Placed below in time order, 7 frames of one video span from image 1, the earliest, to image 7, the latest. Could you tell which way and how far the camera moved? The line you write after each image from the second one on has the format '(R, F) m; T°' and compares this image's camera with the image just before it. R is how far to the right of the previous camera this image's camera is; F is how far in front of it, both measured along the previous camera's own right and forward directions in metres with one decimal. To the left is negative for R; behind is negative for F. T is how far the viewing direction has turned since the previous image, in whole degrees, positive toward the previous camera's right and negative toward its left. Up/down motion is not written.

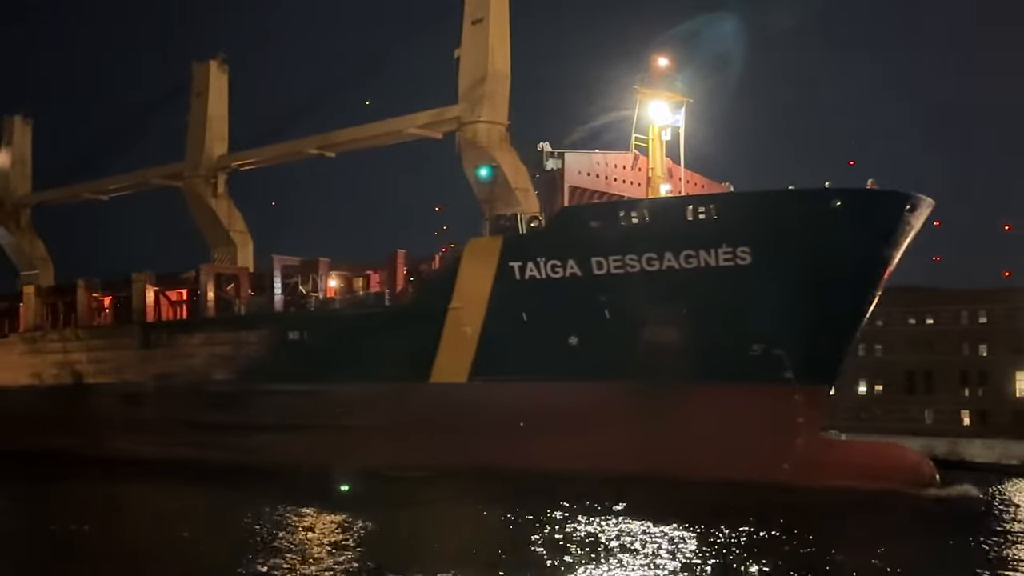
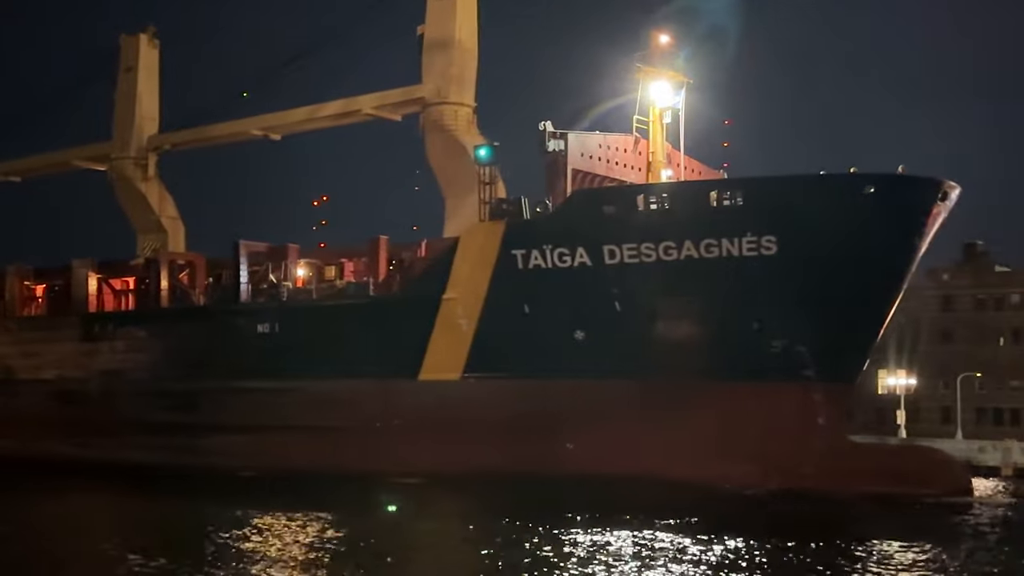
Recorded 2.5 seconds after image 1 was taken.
(-0.9, +0.9) m; +5°
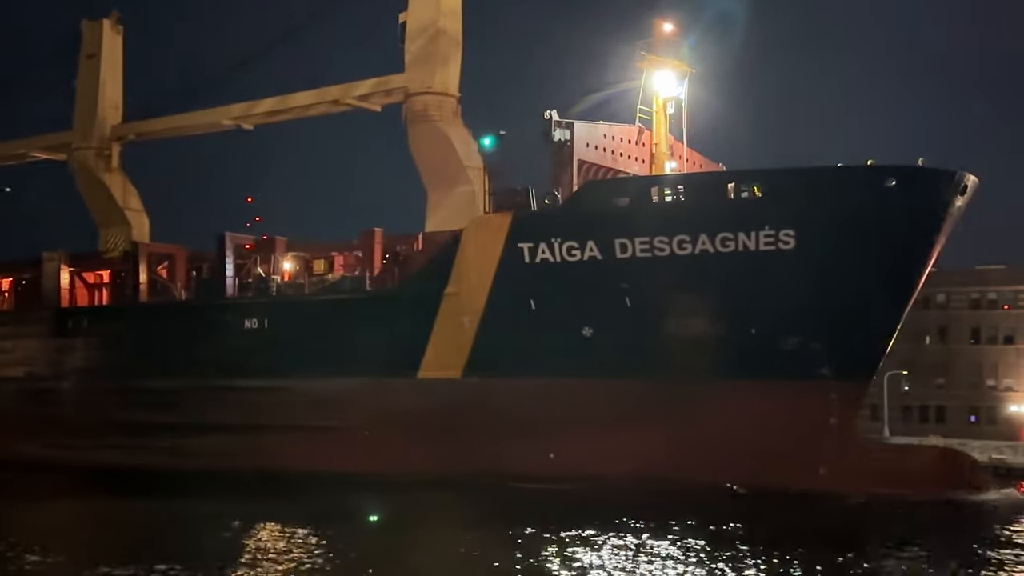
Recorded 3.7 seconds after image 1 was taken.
(-0.5, +0.4) m; +3°
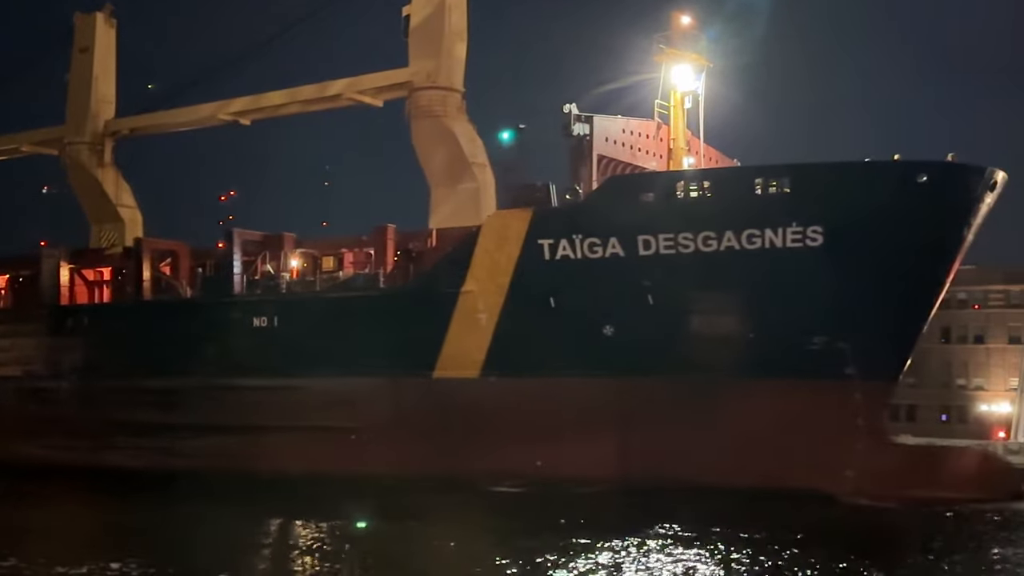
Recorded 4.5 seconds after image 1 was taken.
(-0.3, +0.2) m; +1°
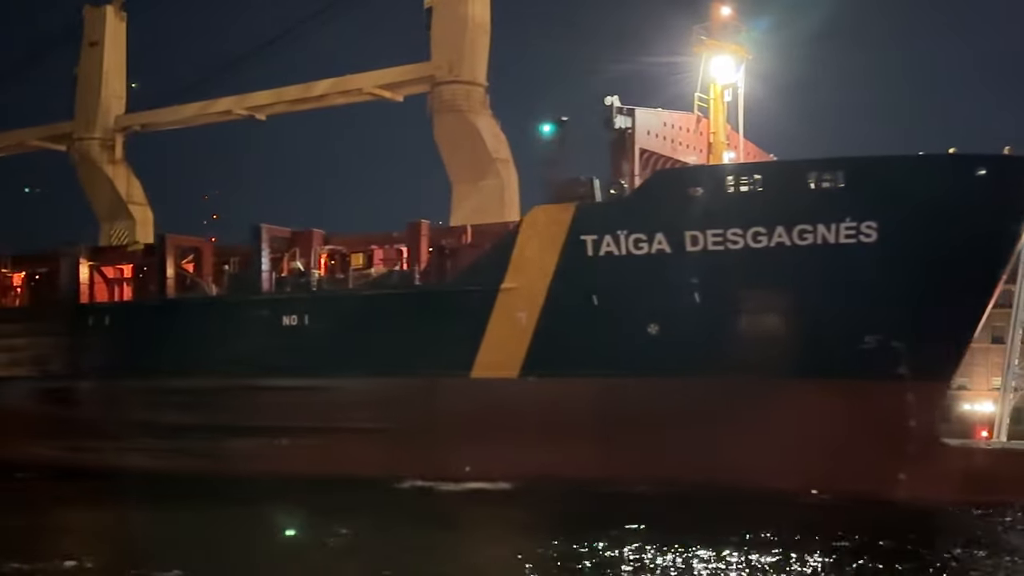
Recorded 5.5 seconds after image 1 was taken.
(-0.4, +0.3) m; 0°
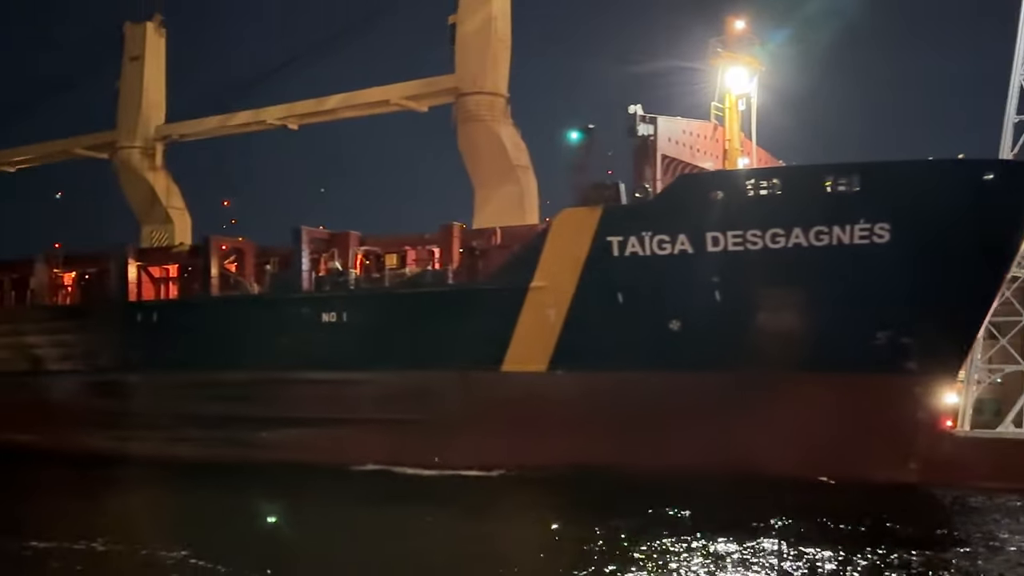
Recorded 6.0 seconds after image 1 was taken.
(-0.1, -0.5) m; -1°
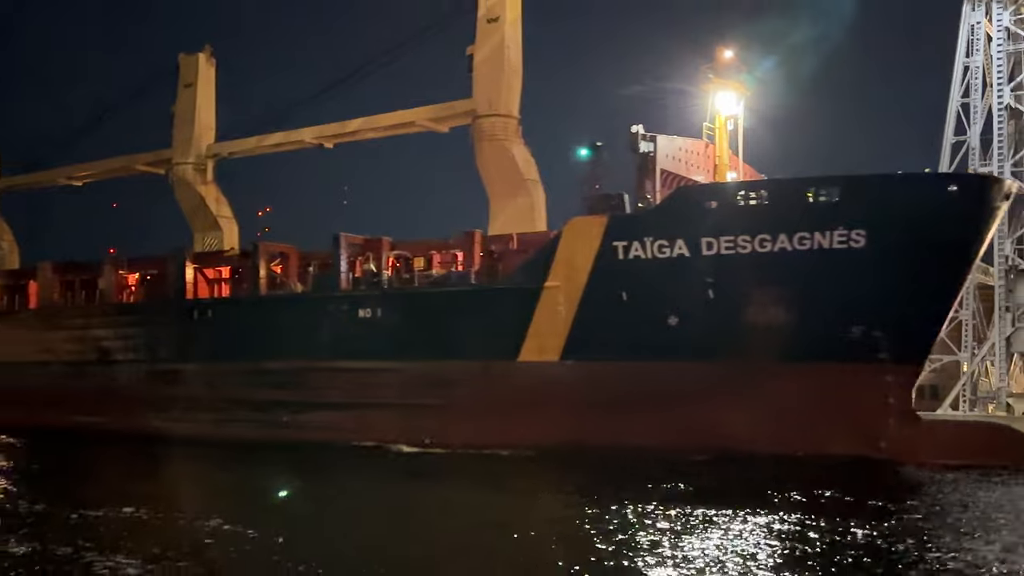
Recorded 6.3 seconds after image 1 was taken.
(+0.2, -1.2) m; -2°
